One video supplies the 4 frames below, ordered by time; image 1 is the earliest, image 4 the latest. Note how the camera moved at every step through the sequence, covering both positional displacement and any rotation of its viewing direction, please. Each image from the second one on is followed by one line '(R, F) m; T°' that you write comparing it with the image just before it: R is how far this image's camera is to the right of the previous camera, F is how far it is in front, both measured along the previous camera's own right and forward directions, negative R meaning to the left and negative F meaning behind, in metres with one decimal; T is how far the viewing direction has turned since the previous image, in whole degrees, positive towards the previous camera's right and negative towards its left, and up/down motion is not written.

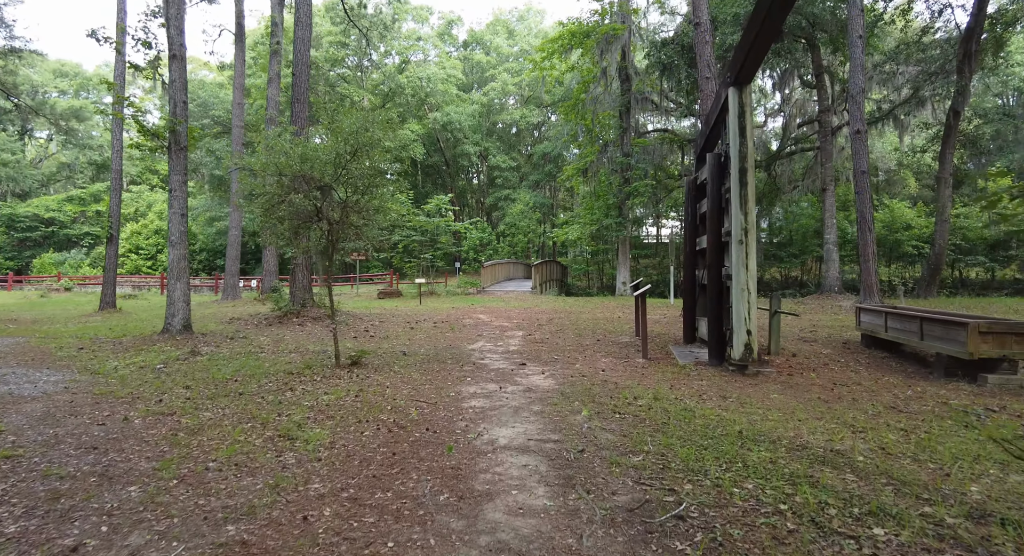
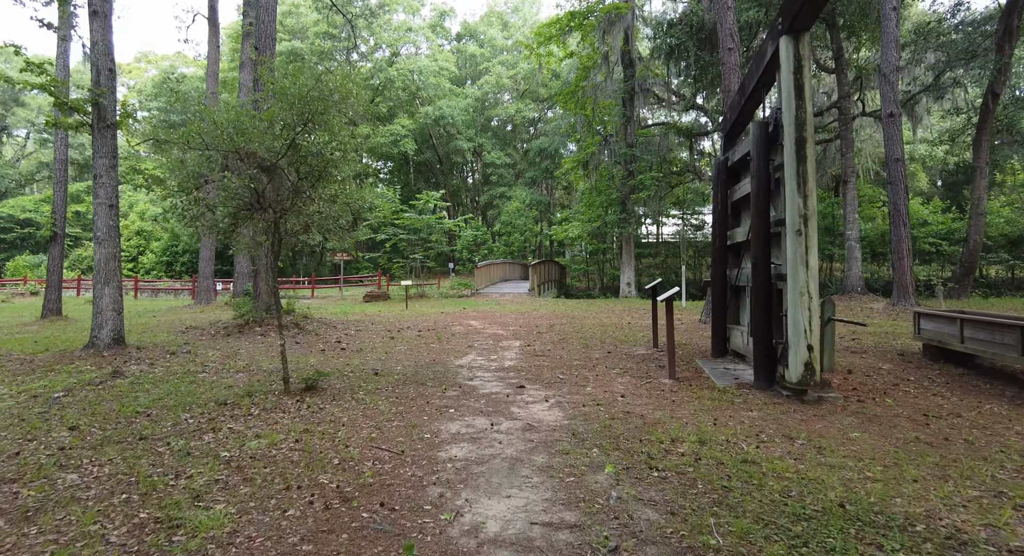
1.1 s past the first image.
(0.0, +1.4) m; 0°
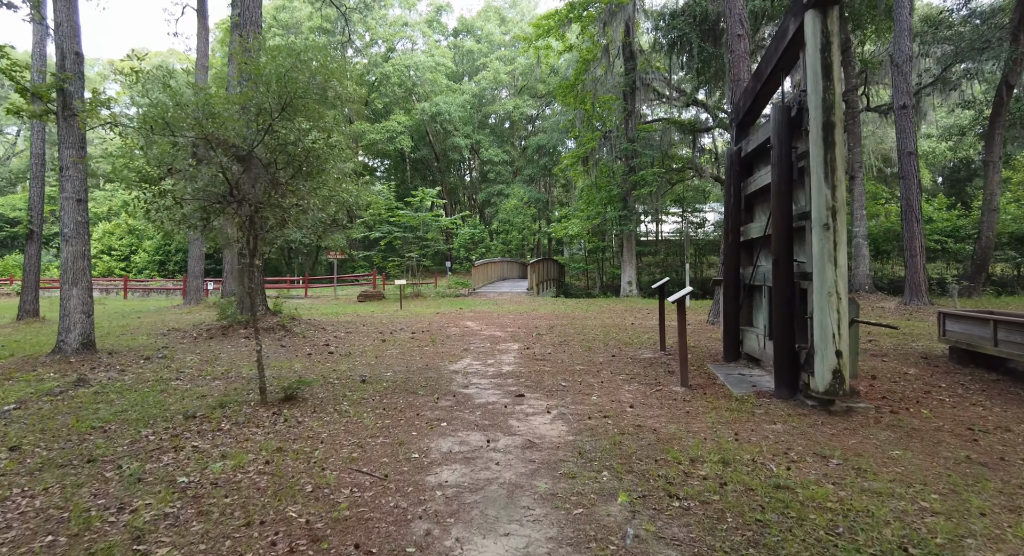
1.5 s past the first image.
(0.0, +0.5) m; 0°
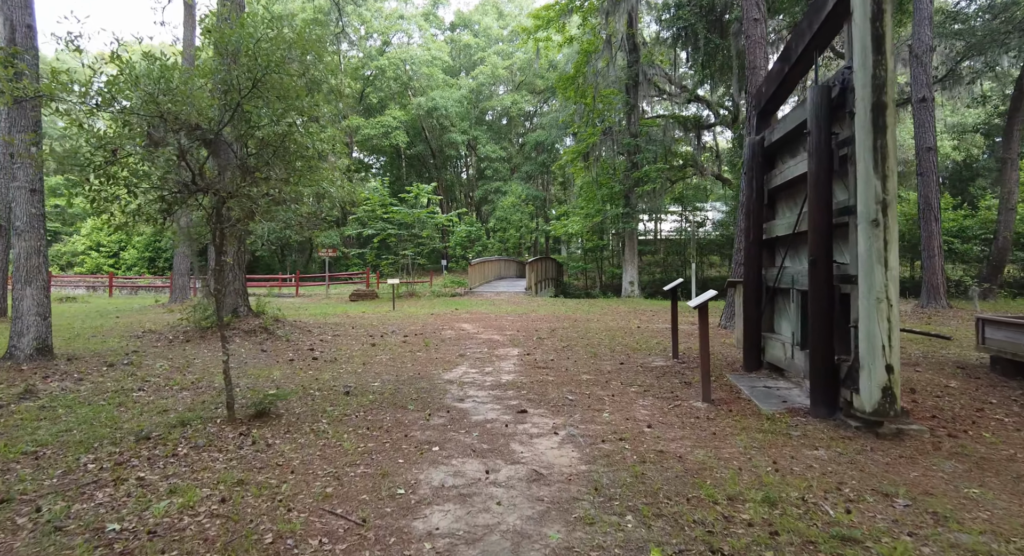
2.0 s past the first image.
(-0.1, +0.6) m; 0°
